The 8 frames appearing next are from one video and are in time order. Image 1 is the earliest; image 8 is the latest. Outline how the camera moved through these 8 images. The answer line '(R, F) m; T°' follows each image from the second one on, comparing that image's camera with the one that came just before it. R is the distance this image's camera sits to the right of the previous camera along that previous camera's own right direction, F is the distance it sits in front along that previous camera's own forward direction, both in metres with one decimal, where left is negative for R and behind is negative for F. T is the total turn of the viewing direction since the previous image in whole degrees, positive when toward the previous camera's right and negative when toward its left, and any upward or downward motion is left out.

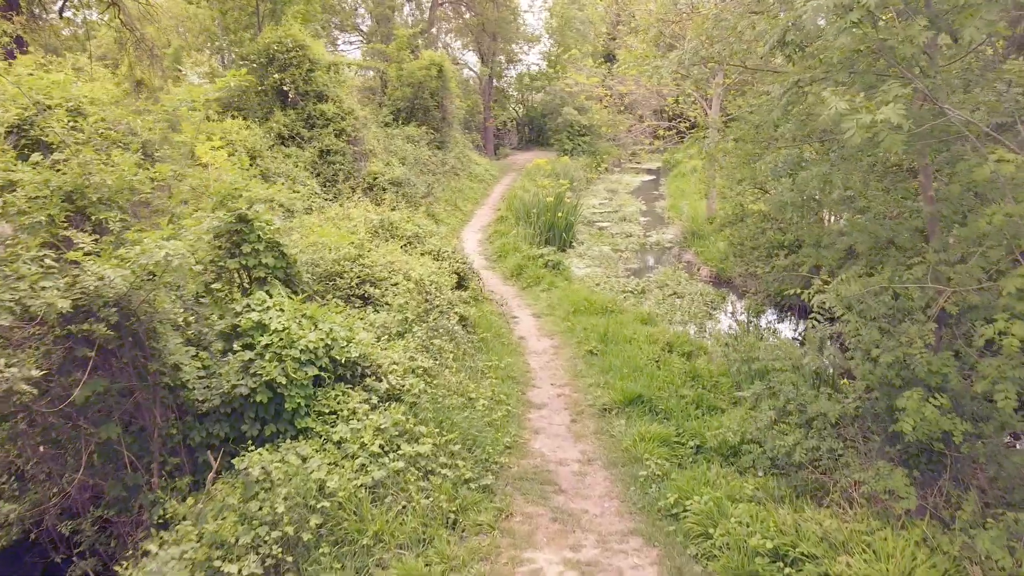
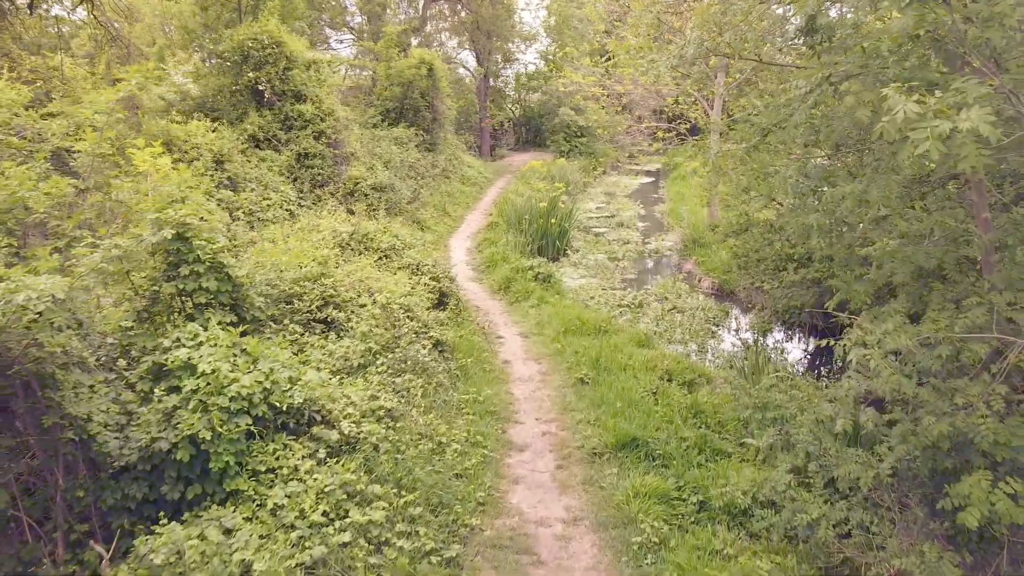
(+0.1, +0.6) m; 0°
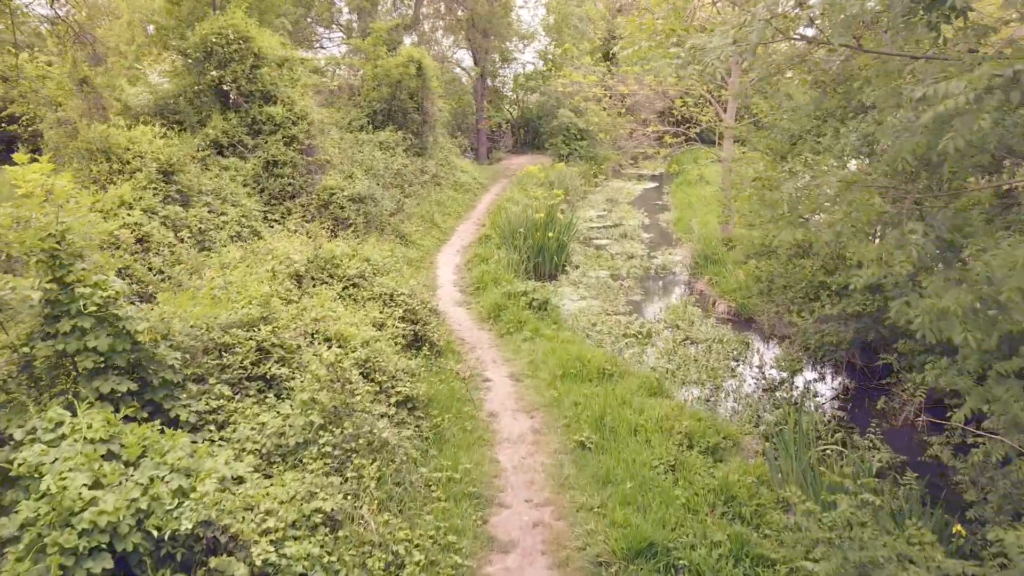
(+0.1, +1.0) m; 0°
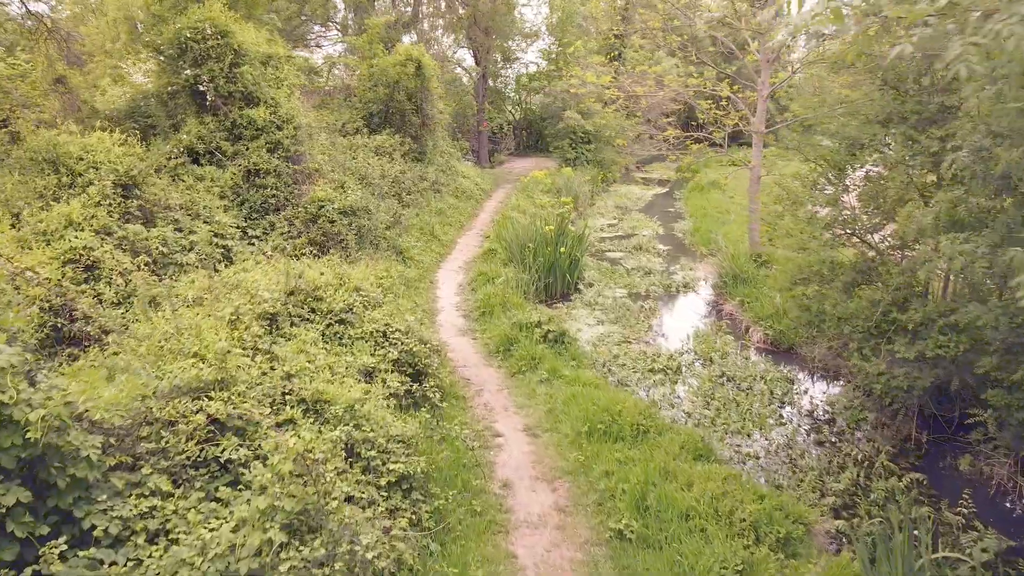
(-0.1, +1.0) m; 0°
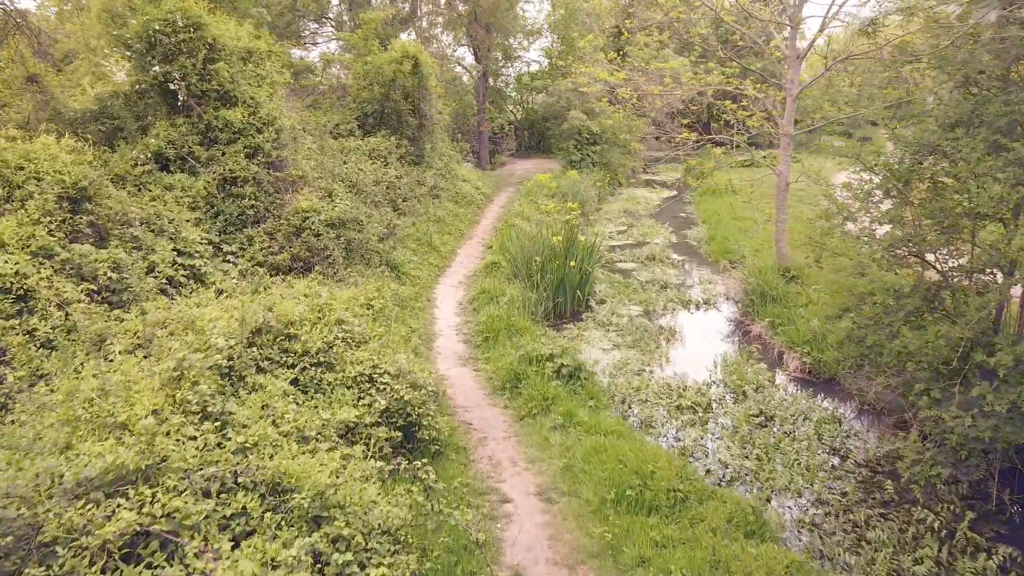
(0.0, +0.8) m; 0°
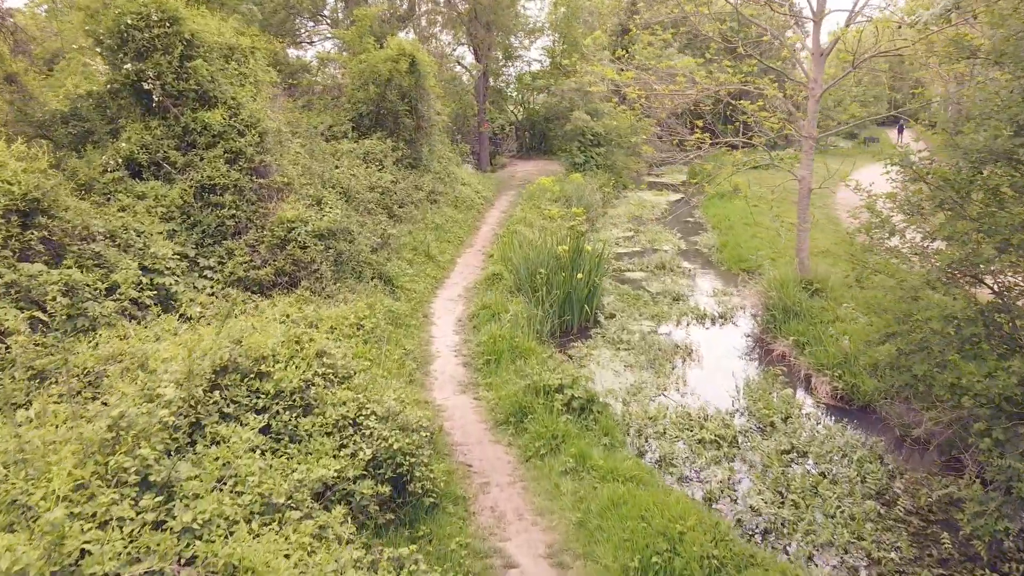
(0.0, +0.6) m; 0°
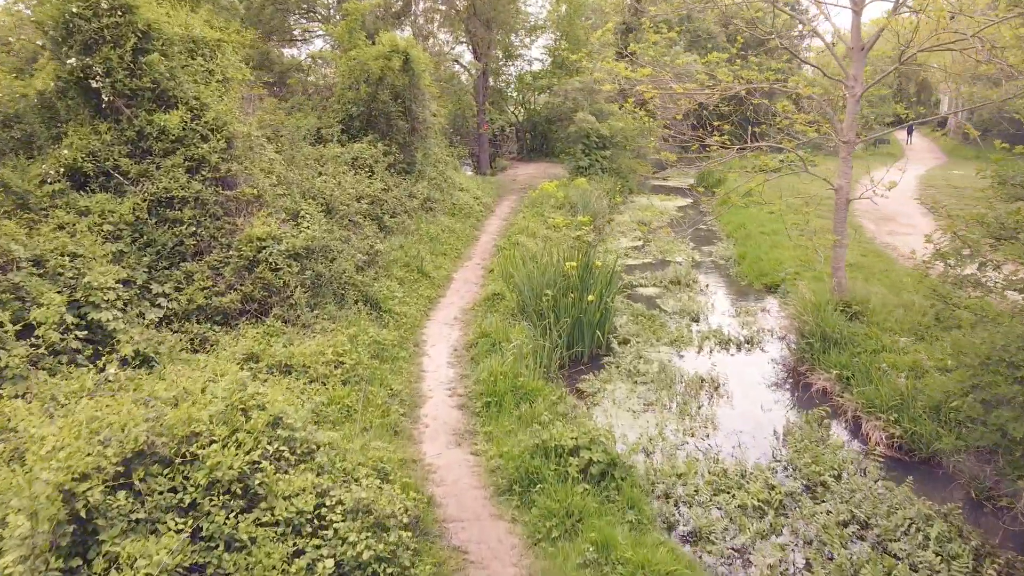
(0.0, +0.9) m; 0°
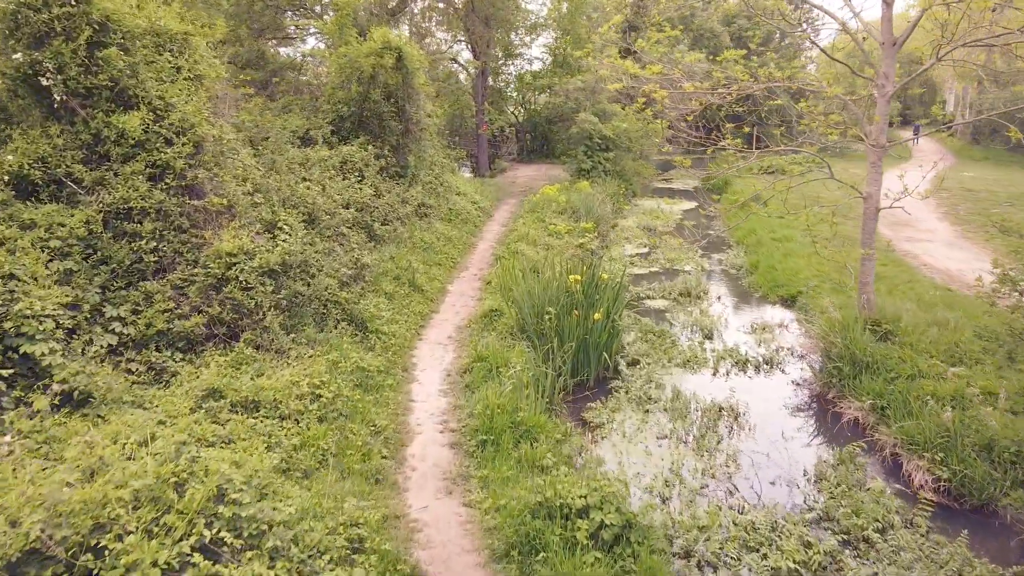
(0.0, +0.6) m; 0°
